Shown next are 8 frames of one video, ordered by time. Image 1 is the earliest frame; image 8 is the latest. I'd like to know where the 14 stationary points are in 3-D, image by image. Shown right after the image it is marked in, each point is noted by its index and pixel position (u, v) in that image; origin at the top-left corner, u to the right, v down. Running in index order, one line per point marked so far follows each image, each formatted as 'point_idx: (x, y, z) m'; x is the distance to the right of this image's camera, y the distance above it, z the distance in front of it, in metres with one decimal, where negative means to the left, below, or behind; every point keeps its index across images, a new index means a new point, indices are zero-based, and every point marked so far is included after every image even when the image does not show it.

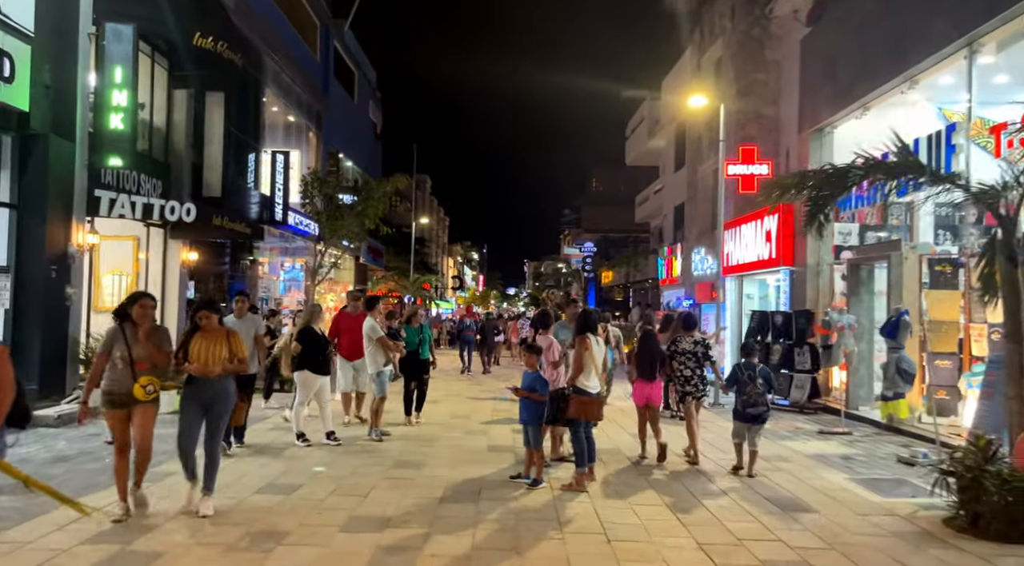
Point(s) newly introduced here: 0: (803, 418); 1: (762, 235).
0: (+5.0, -2.3, +12.9) m
1: (+5.4, +1.0, +16.5) m
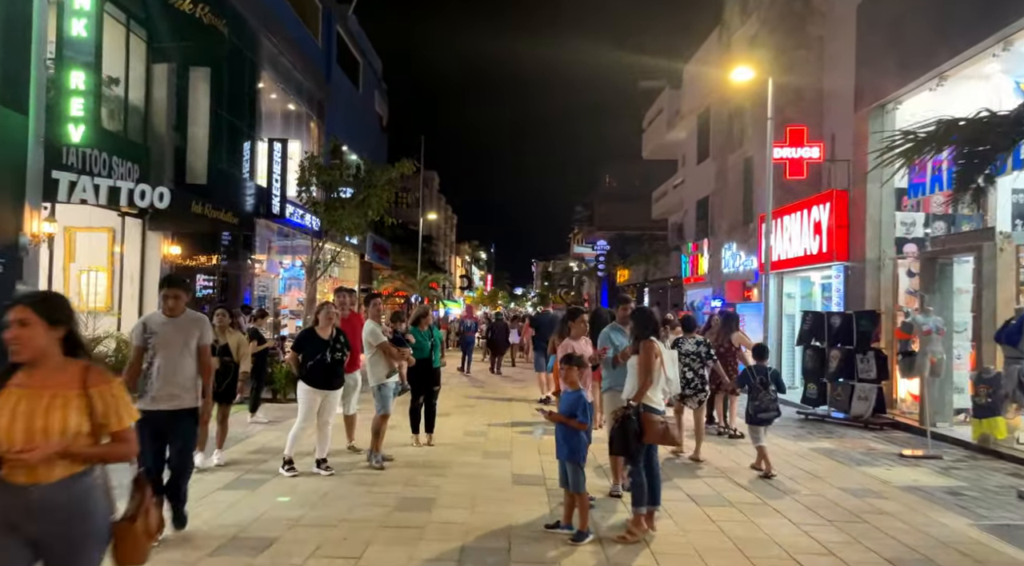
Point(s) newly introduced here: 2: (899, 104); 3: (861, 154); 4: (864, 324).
0: (+5.3, -2.2, +11.2) m
1: (+5.8, +1.1, +14.8) m
2: (+6.5, +3.0, +12.8) m
3: (+6.1, +2.2, +13.3) m
4: (+5.6, -0.7, +12.0) m
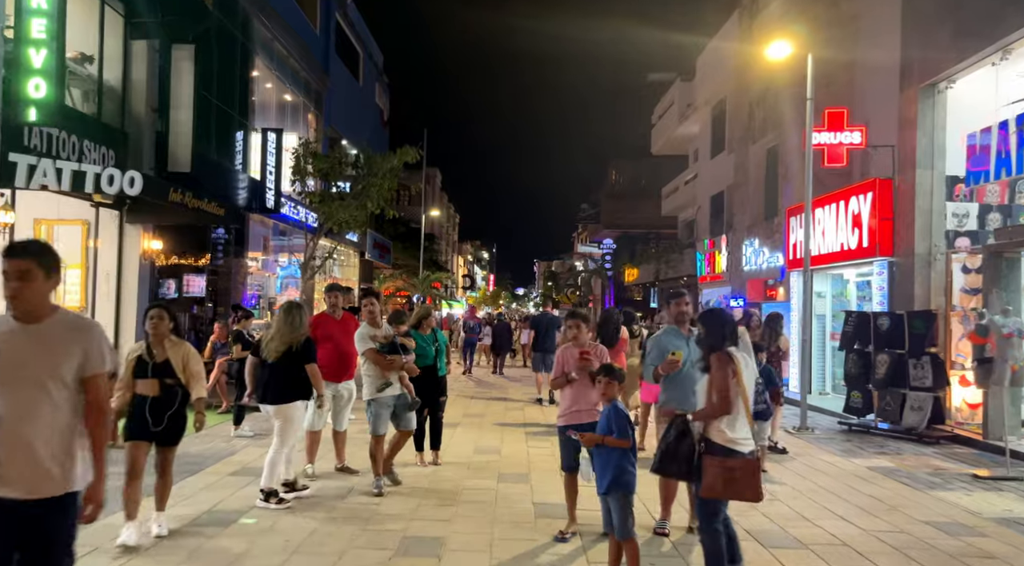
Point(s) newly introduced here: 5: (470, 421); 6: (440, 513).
0: (+5.5, -2.2, +10.0) m
1: (+6.0, +1.1, +13.6) m
2: (+6.7, +3.0, +11.6) m
3: (+6.3, +2.3, +12.1) m
4: (+5.8, -0.6, +10.8) m
5: (-0.7, -2.2, +12.2) m
6: (-0.6, -1.9, +6.3) m
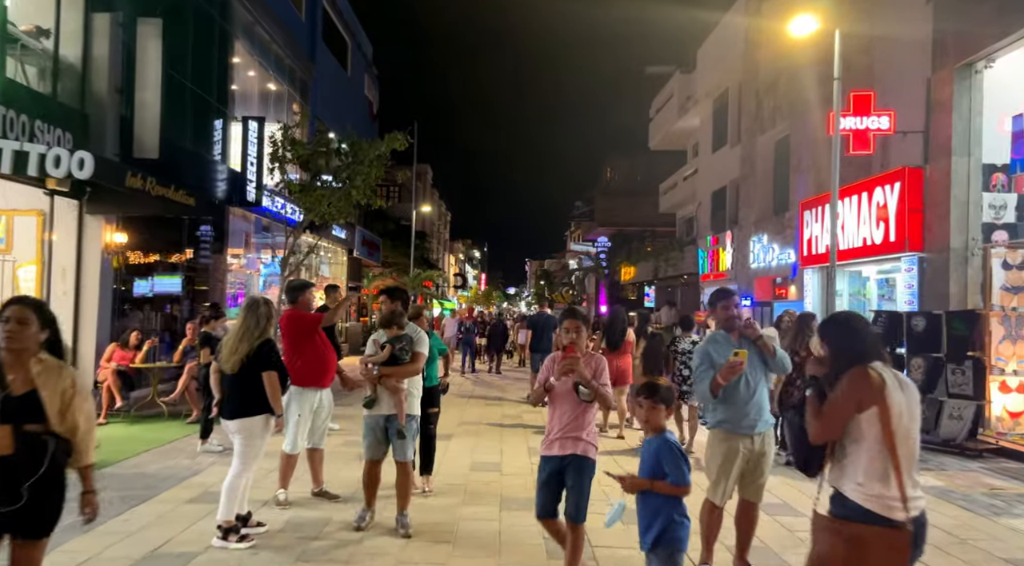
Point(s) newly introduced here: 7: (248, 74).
0: (+5.5, -2.1, +9.0) m
1: (+6.0, +1.2, +12.6) m
2: (+6.7, +3.1, +10.6) m
3: (+6.3, +2.3, +11.2) m
4: (+5.8, -0.6, +9.8) m
5: (-0.7, -2.1, +11.2) m
6: (-0.5, -1.9, +5.3) m
7: (-6.7, +5.3, +19.3) m
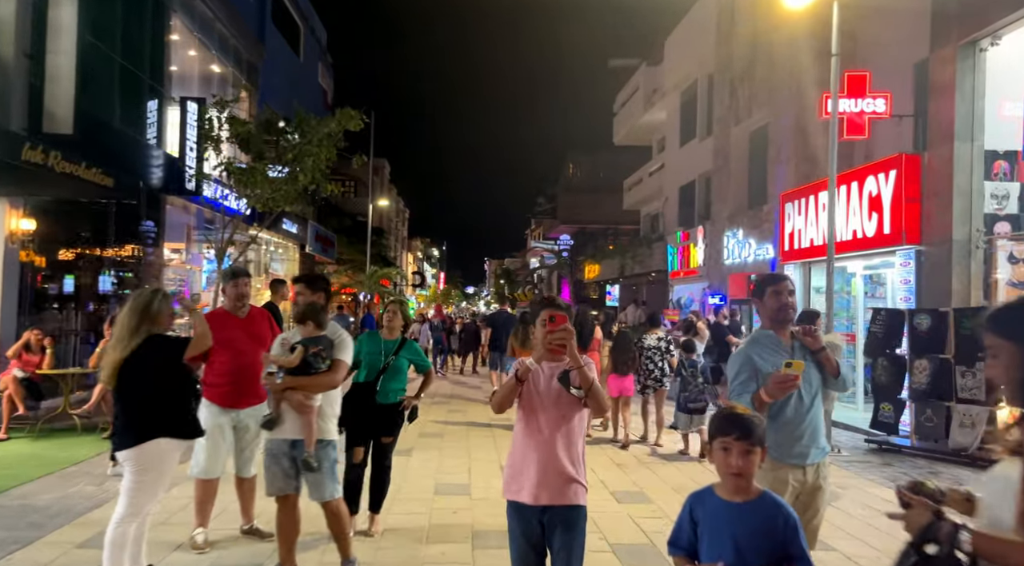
0: (+5.2, -2.1, +8.2) m
1: (+5.4, +1.2, +11.8) m
2: (+6.3, +3.1, +9.8) m
3: (+5.9, +2.4, +10.4) m
4: (+5.4, -0.5, +9.0) m
5: (-1.1, -2.1, +10.0) m
6: (-0.7, -1.8, +4.1) m
7: (-7.5, +5.4, +17.7) m
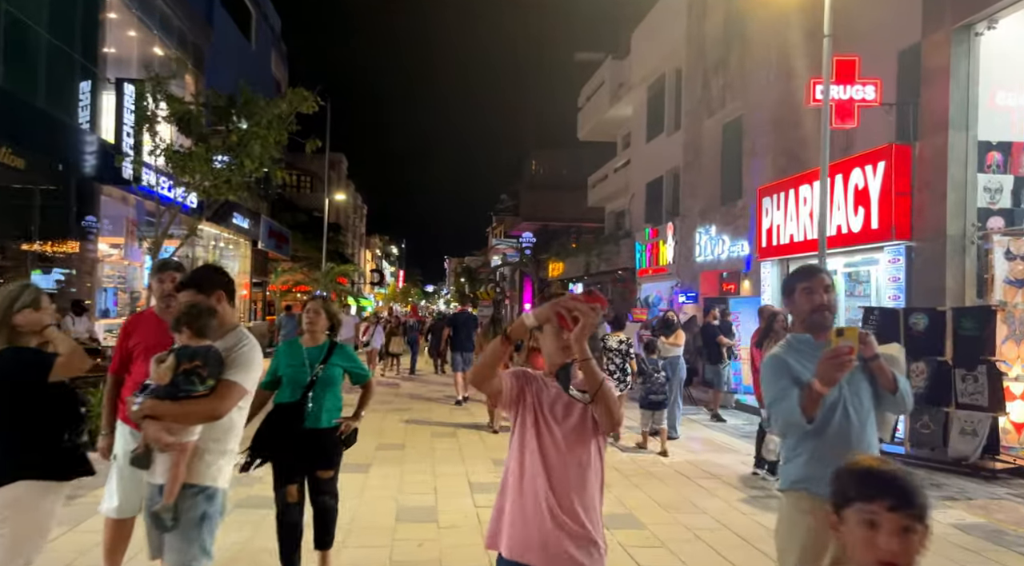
0: (+4.9, -2.1, +7.6) m
1: (+5.0, +1.3, +11.2) m
2: (+5.9, +3.2, +9.3) m
3: (+5.5, +2.4, +9.8) m
4: (+5.0, -0.5, +8.4) m
5: (-1.5, -2.0, +9.1) m
6: (-0.7, -1.8, +3.2) m
7: (-8.3, +5.4, +16.5) m
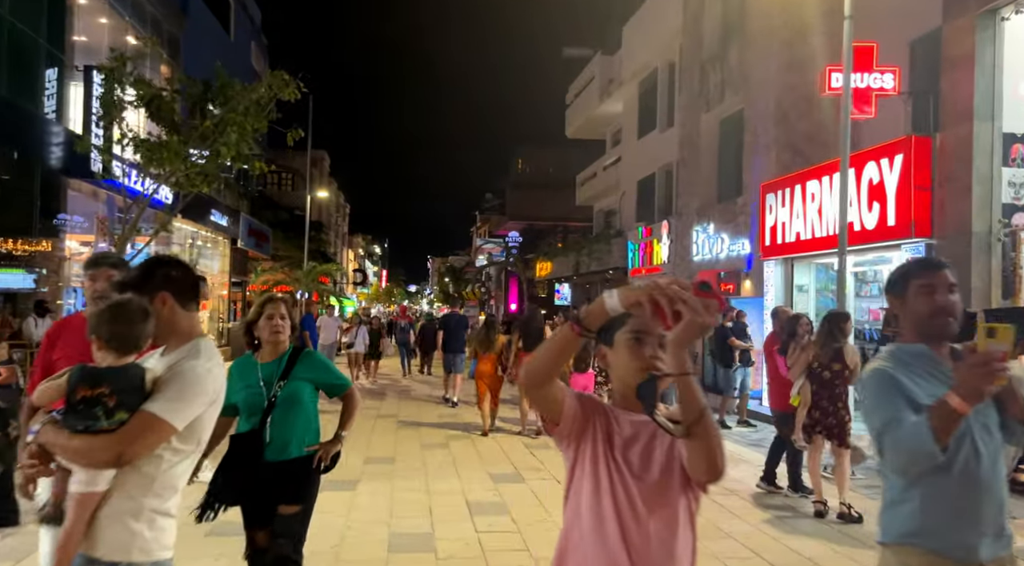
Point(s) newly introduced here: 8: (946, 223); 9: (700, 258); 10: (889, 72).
0: (+4.9, -2.1, +7.0) m
1: (+4.9, +1.3, +10.7) m
2: (+5.9, +3.2, +8.8) m
3: (+5.4, +2.4, +9.3) m
4: (+5.0, -0.5, +7.9) m
5: (-1.5, -2.0, +8.4) m
6: (-0.6, -1.8, +2.5) m
7: (-8.5, +5.4, +15.6) m
8: (+5.4, +0.7, +9.4) m
9: (+4.2, +0.6, +16.8) m
10: (+4.7, +2.6, +9.5) m
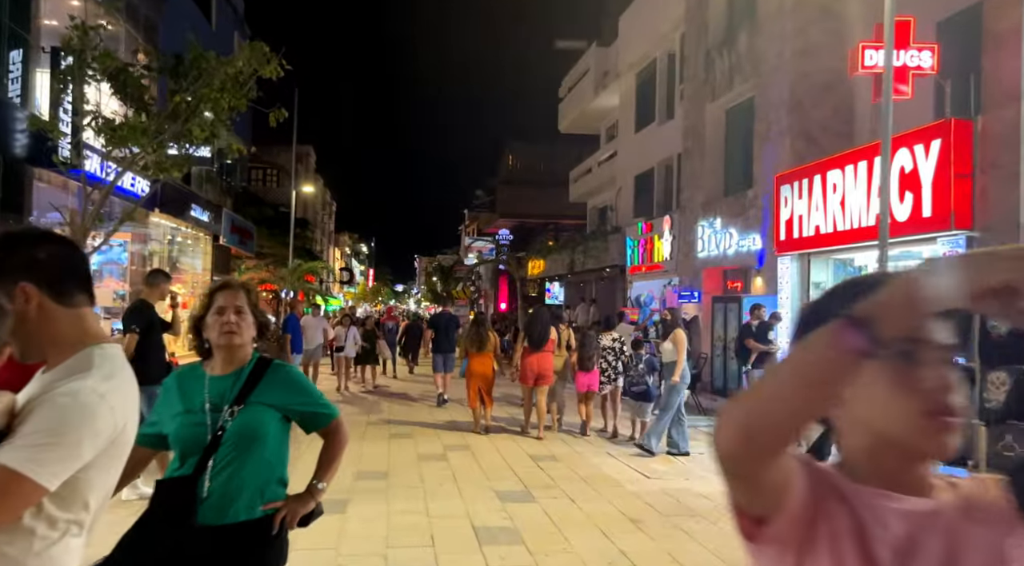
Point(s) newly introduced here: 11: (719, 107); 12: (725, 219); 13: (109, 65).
0: (+5.0, -2.0, +6.3) m
1: (+4.9, +1.3, +9.9) m
2: (+6.0, +3.2, +8.0) m
3: (+5.5, +2.5, +8.5) m
4: (+5.1, -0.4, +7.1) m
5: (-1.4, -2.0, +7.5) m
6: (-0.4, -1.7, +1.7) m
7: (-8.5, +5.5, +14.6) m
8: (+5.5, +0.8, +8.7) m
9: (+4.1, +0.6, +16.0) m
10: (+4.8, +2.7, +8.7) m
11: (+4.3, +3.6, +15.9) m
12: (+4.3, +1.3, +15.4) m
13: (-4.5, +2.4, +8.7) m
